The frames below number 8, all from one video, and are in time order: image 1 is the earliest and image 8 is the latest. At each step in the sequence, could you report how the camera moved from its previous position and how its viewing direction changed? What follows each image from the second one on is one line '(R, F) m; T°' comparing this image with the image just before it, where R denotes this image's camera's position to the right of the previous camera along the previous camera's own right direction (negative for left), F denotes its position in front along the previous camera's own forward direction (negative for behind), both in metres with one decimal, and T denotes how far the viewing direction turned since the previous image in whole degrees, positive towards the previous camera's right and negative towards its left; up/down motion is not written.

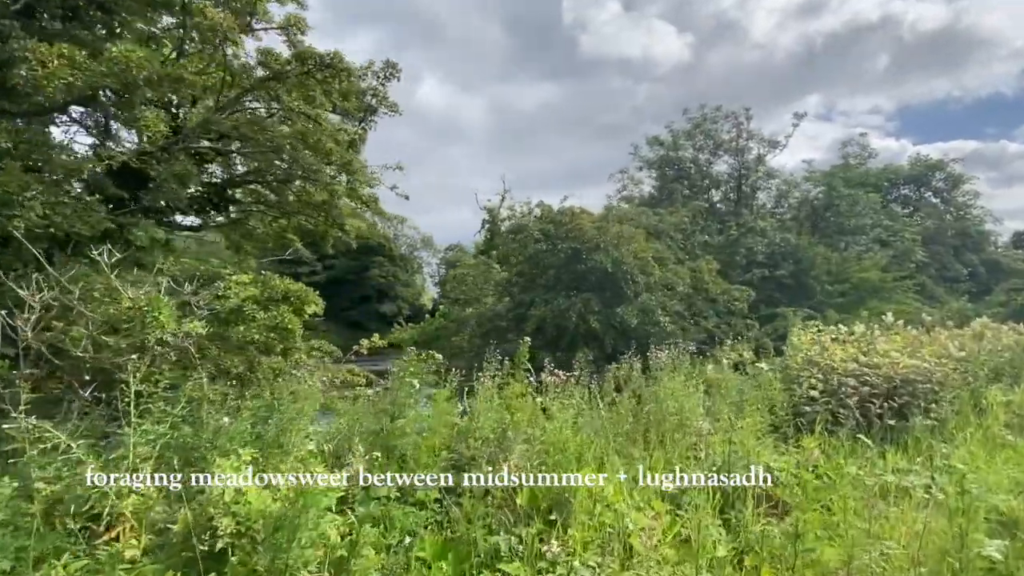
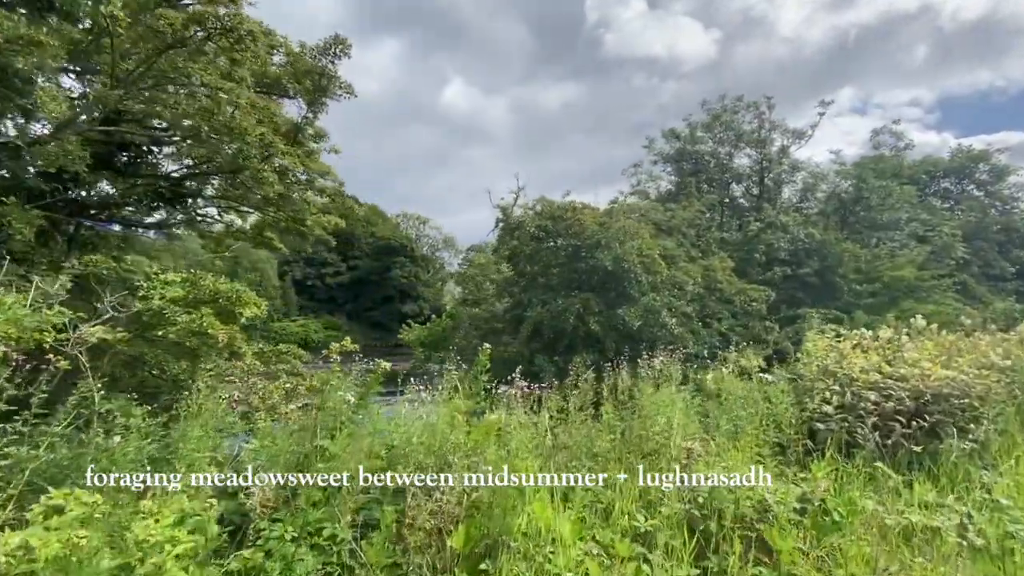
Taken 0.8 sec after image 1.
(+0.5, +0.5) m; -3°
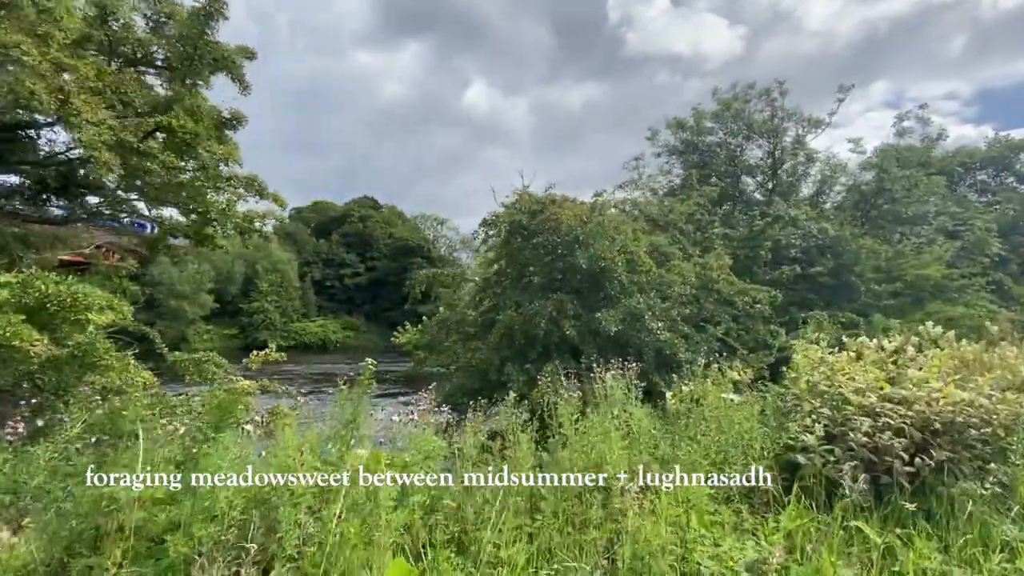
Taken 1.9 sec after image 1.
(+0.8, +0.8) m; -3°
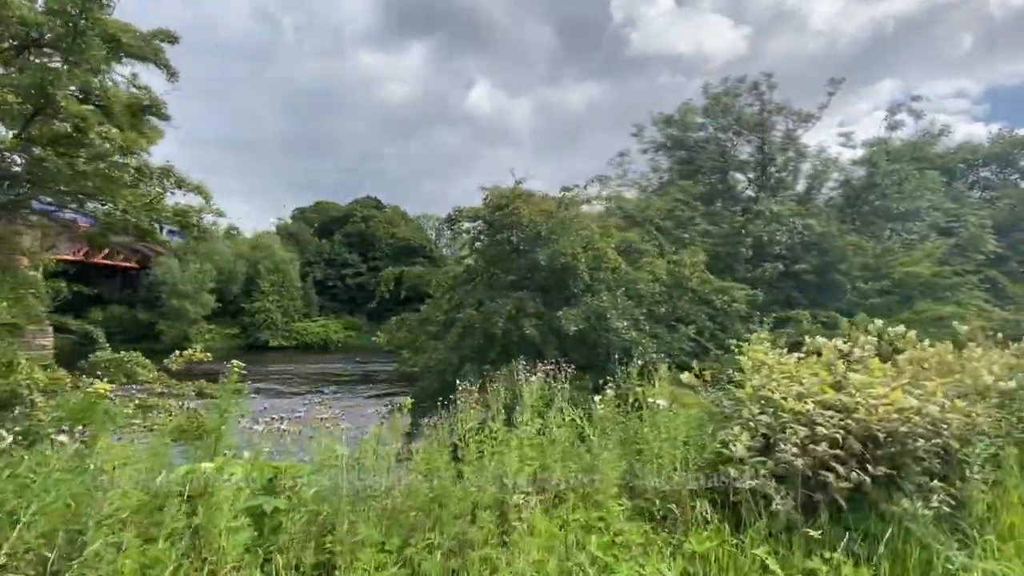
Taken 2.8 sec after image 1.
(+0.7, +0.3) m; -1°
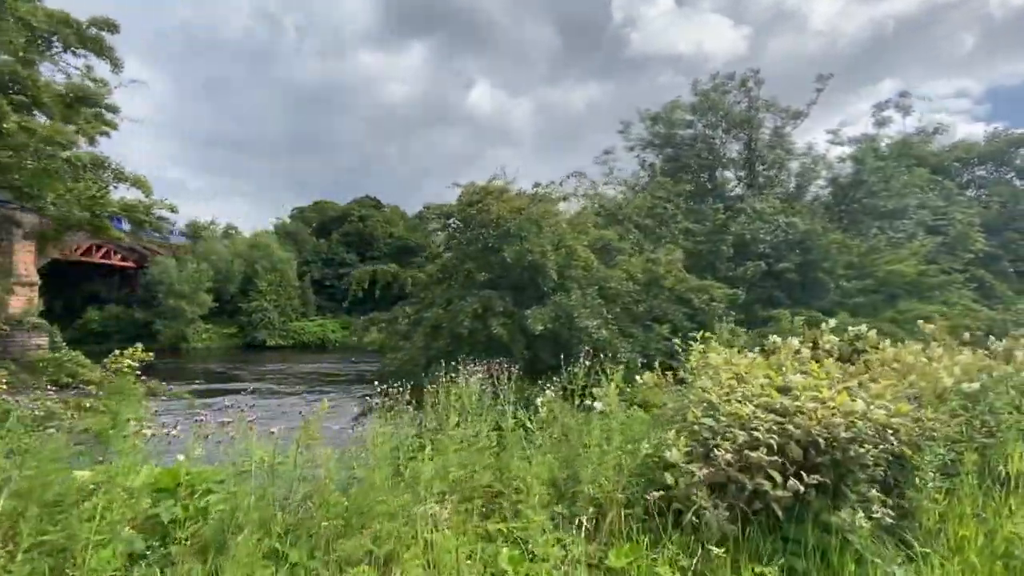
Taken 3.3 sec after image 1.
(+0.5, +0.2) m; 0°
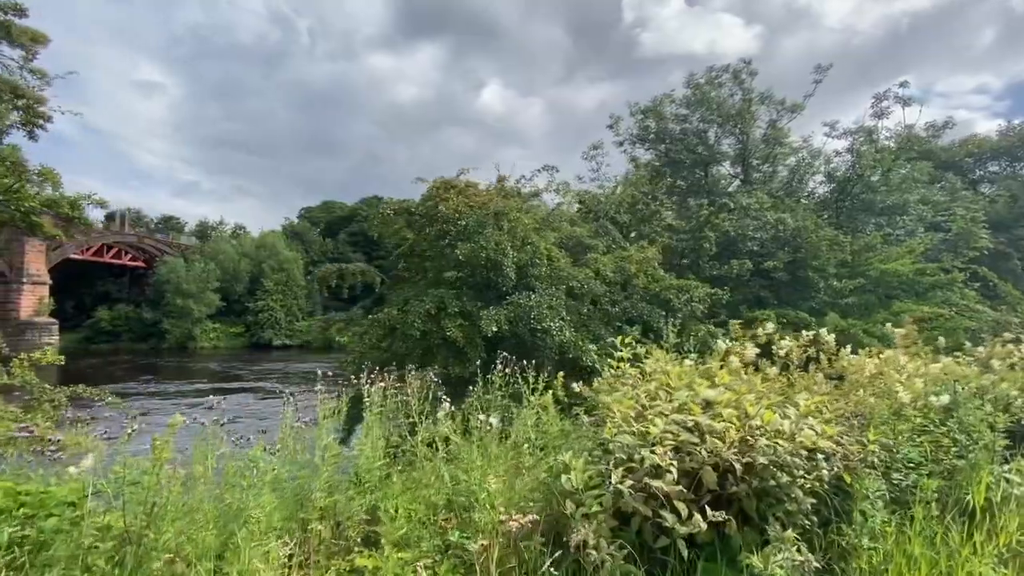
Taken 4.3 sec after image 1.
(+0.7, +0.4) m; -1°
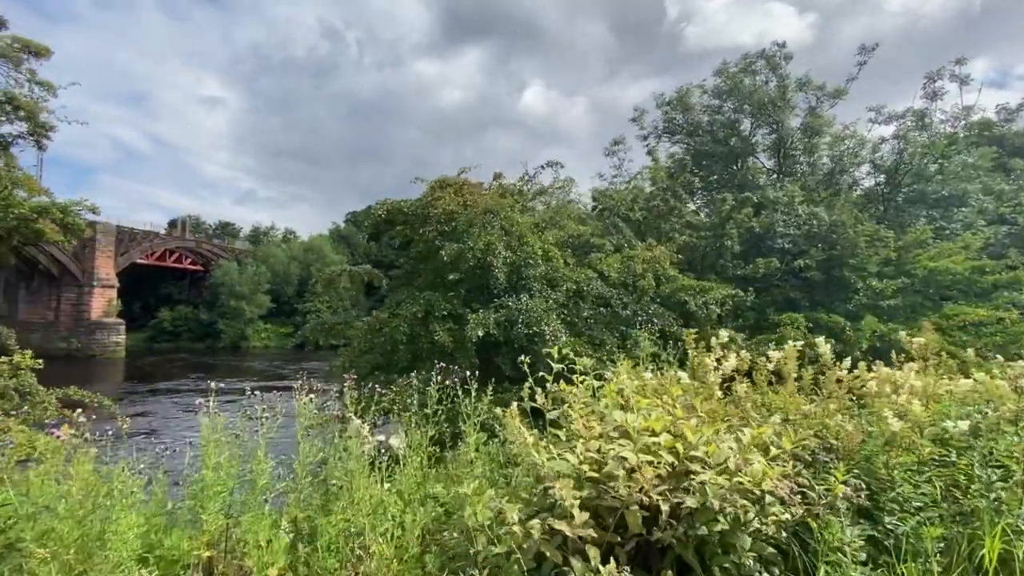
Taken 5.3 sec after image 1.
(+0.7, +0.4) m; -5°
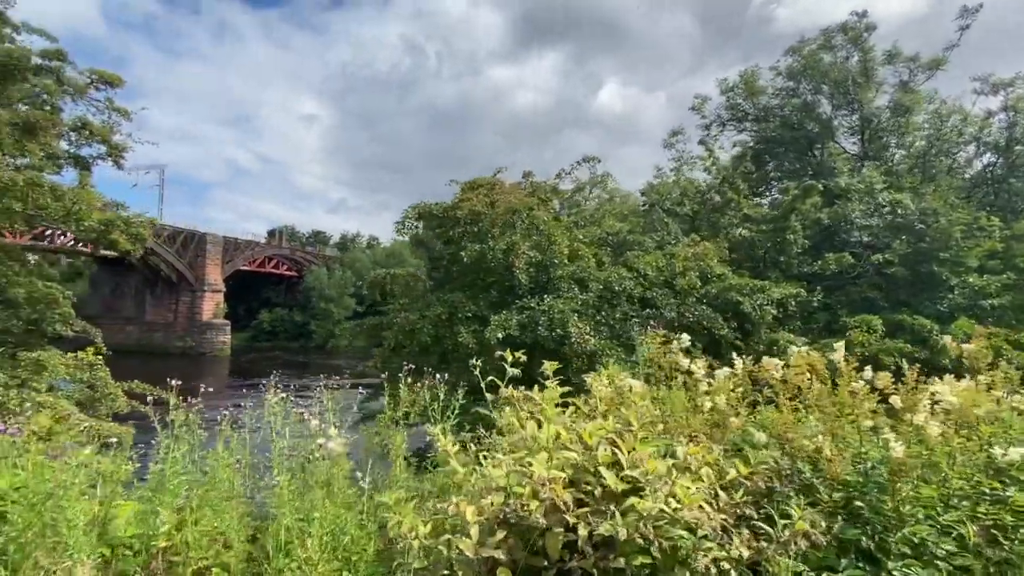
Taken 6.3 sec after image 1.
(+0.7, +0.2) m; -9°
